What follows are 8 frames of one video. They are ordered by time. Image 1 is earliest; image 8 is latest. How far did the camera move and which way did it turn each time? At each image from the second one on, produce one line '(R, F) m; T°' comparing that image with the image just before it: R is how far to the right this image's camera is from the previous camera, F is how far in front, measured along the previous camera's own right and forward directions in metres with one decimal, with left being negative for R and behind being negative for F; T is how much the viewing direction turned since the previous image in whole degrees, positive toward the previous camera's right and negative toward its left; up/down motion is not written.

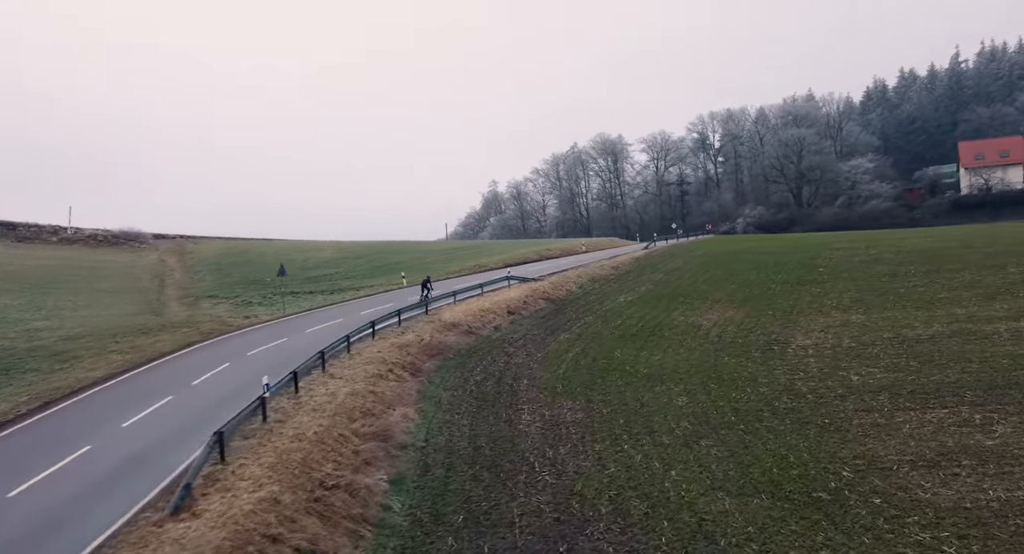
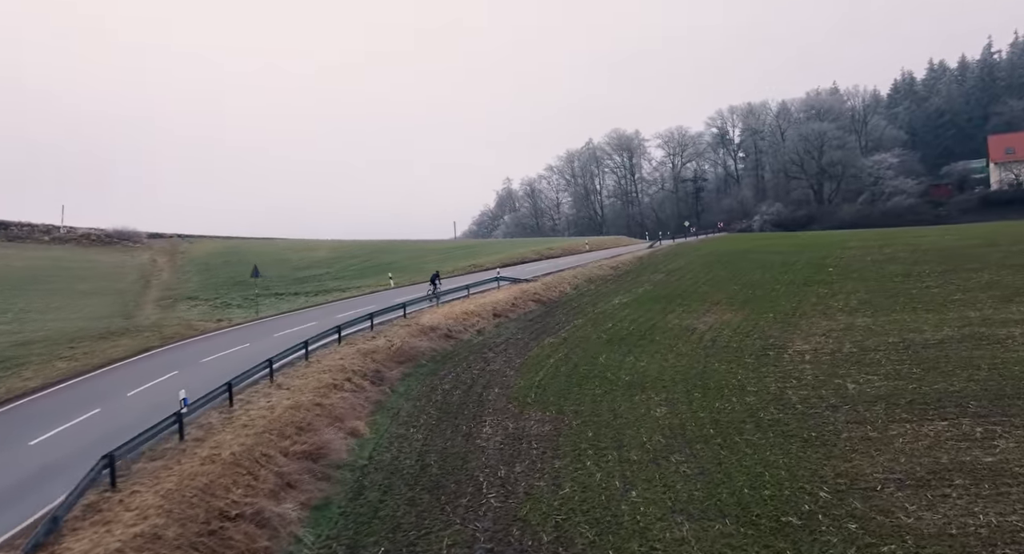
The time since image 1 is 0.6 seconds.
(+1.0, +0.6) m; -1°
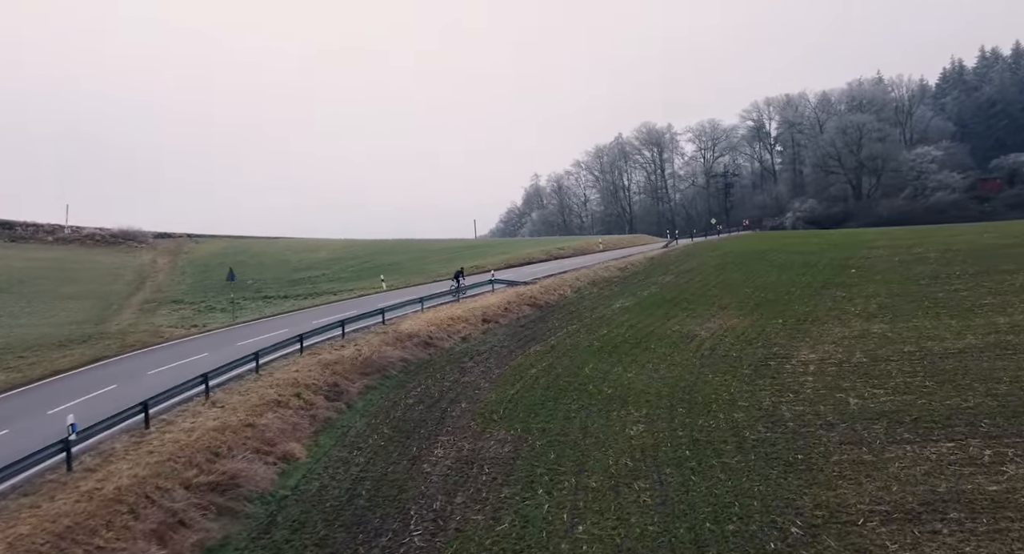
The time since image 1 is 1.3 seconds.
(+1.2, +0.7) m; -3°
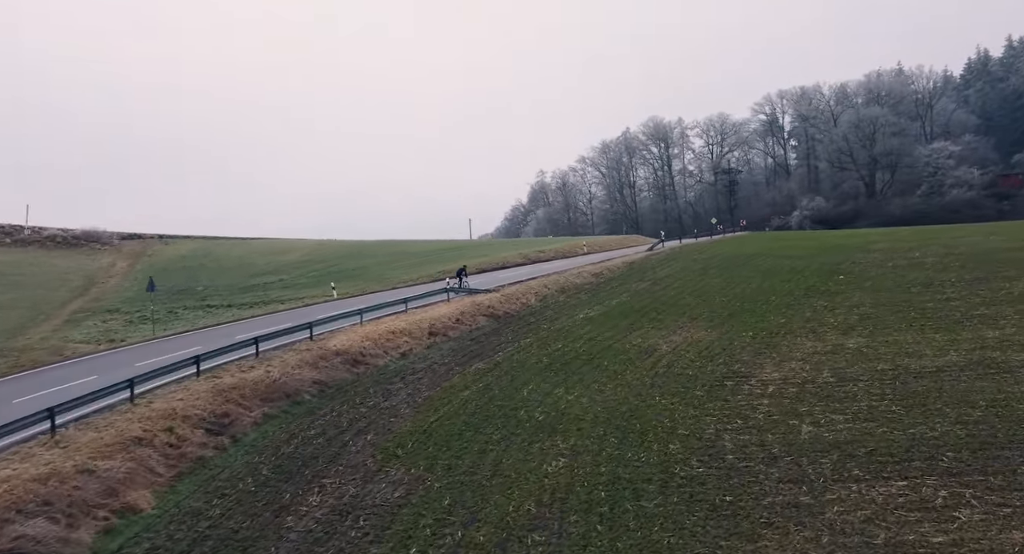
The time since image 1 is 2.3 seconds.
(+1.8, +1.0) m; -1°
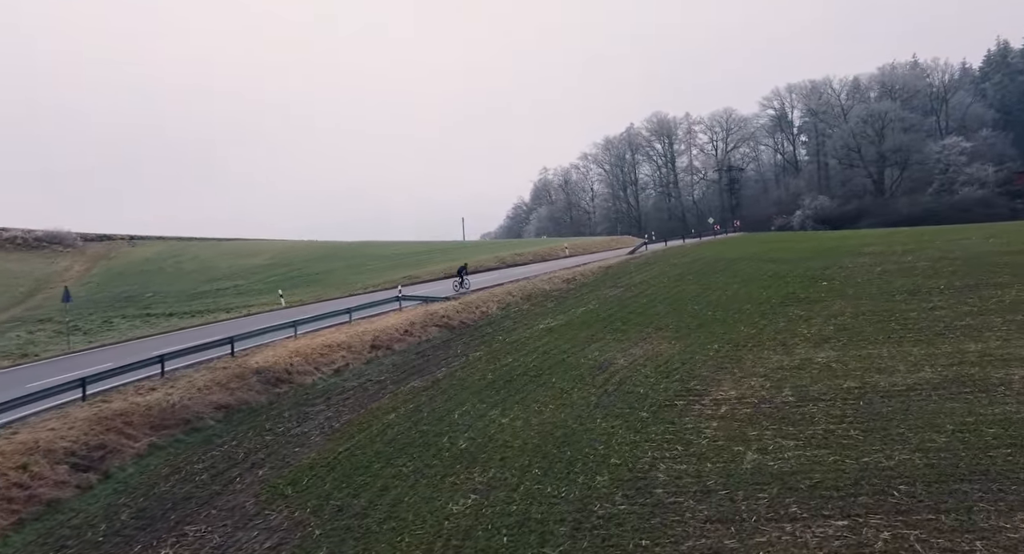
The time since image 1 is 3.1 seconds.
(+1.7, +0.9) m; 0°
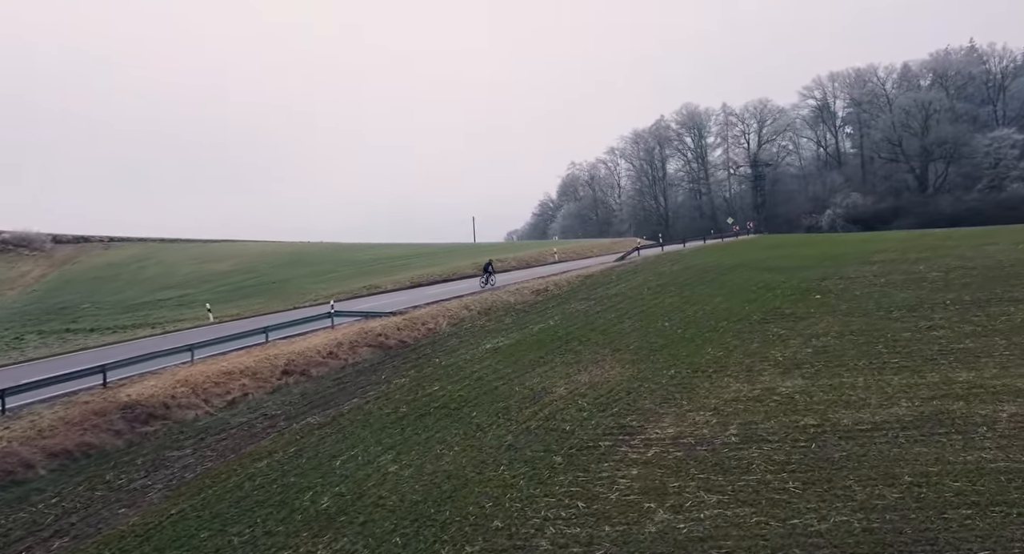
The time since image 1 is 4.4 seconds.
(+2.9, +1.5) m; -2°
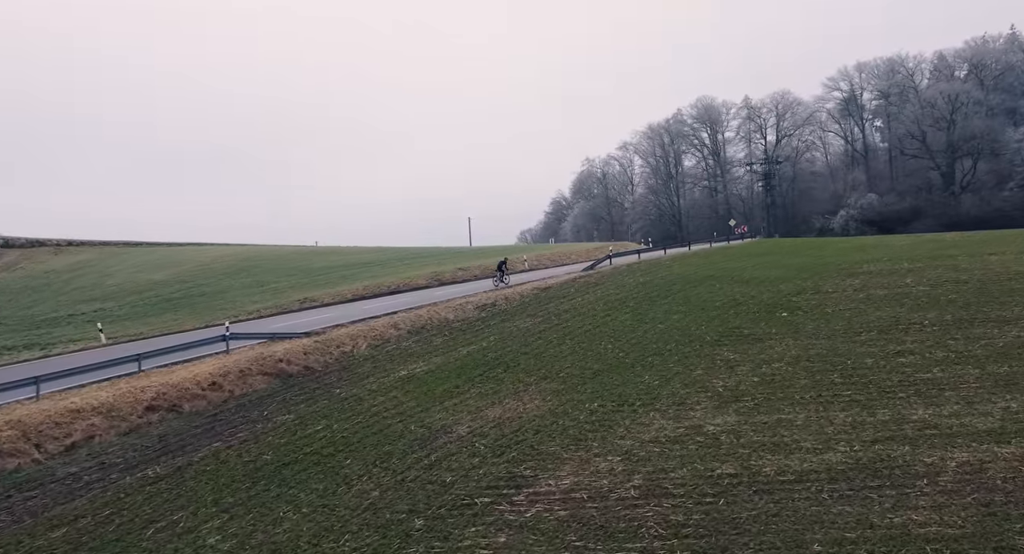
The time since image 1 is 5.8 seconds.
(+3.2, +1.5) m; -1°
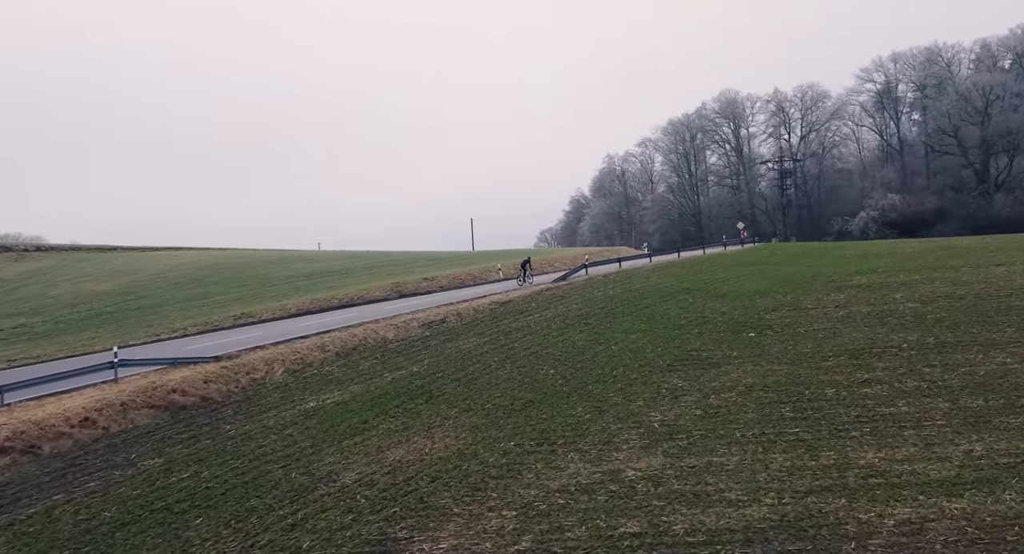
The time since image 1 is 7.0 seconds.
(+3.2, +1.5) m; -1°
